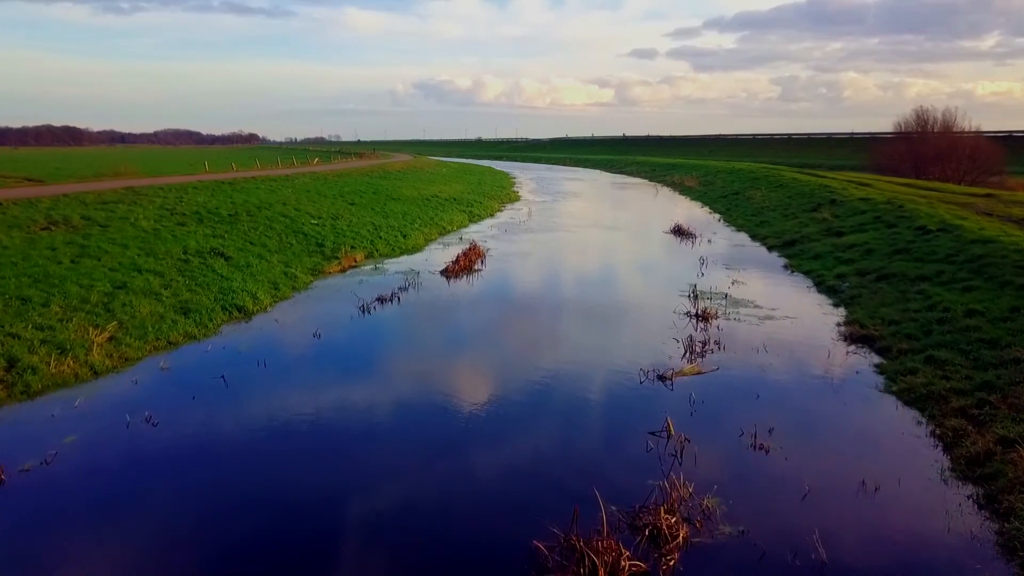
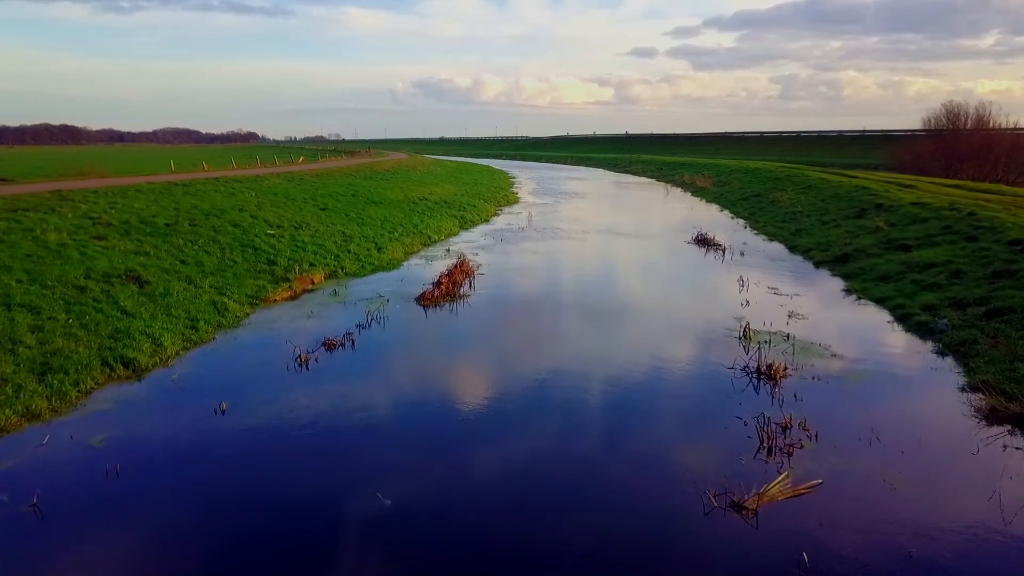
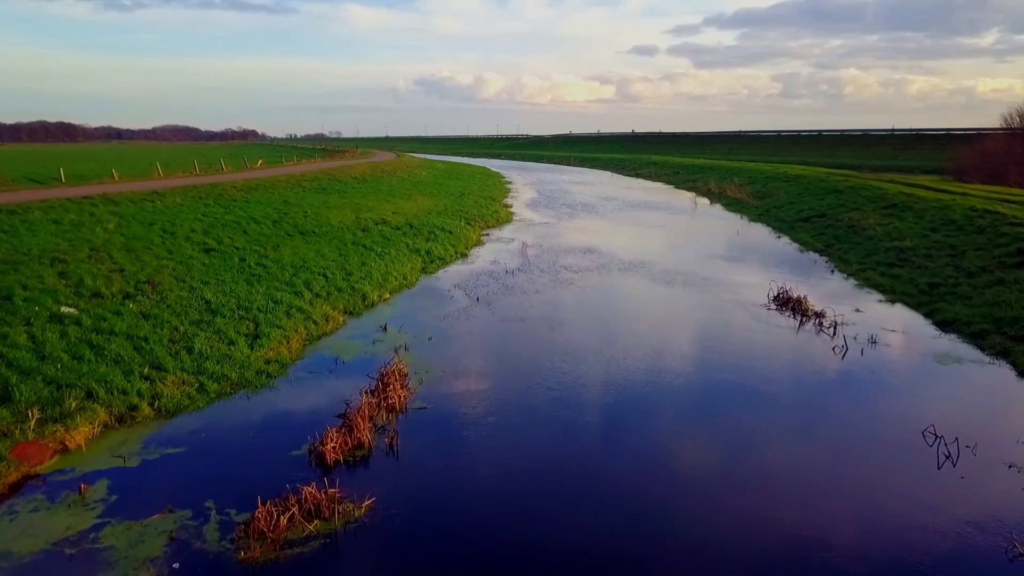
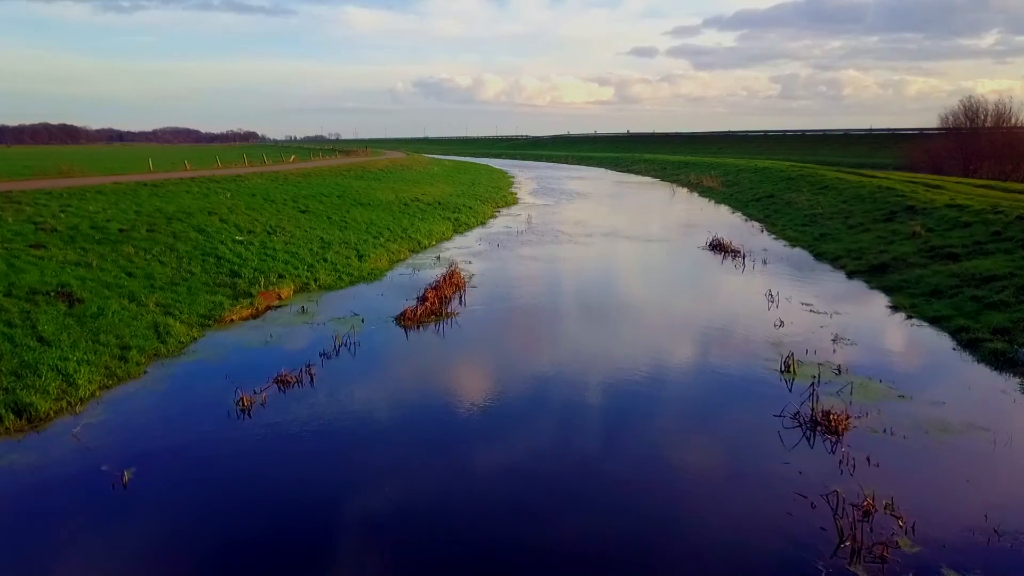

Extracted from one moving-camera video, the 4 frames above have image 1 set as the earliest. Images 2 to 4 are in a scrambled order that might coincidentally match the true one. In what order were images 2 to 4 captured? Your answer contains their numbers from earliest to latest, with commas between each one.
2, 4, 3
